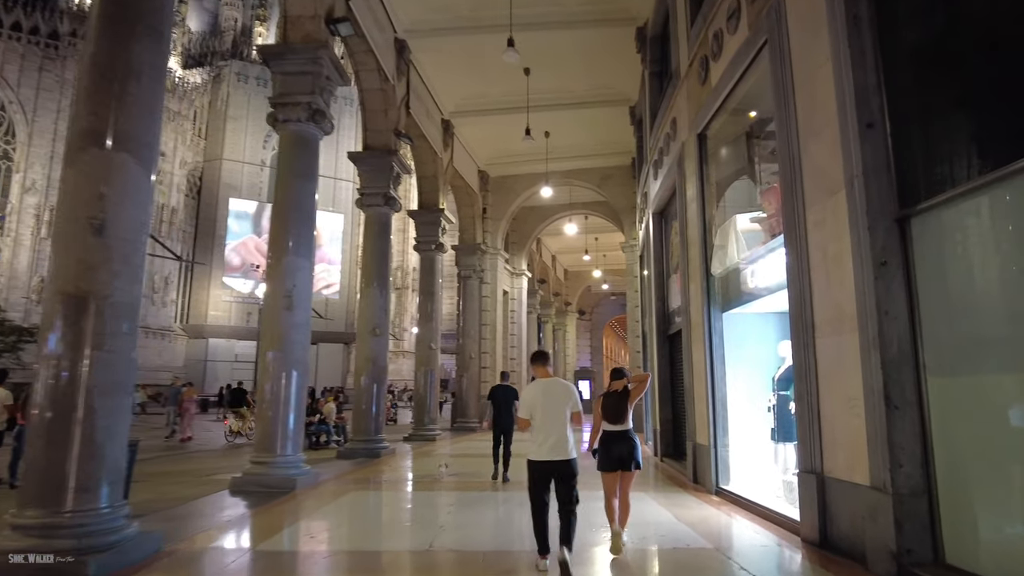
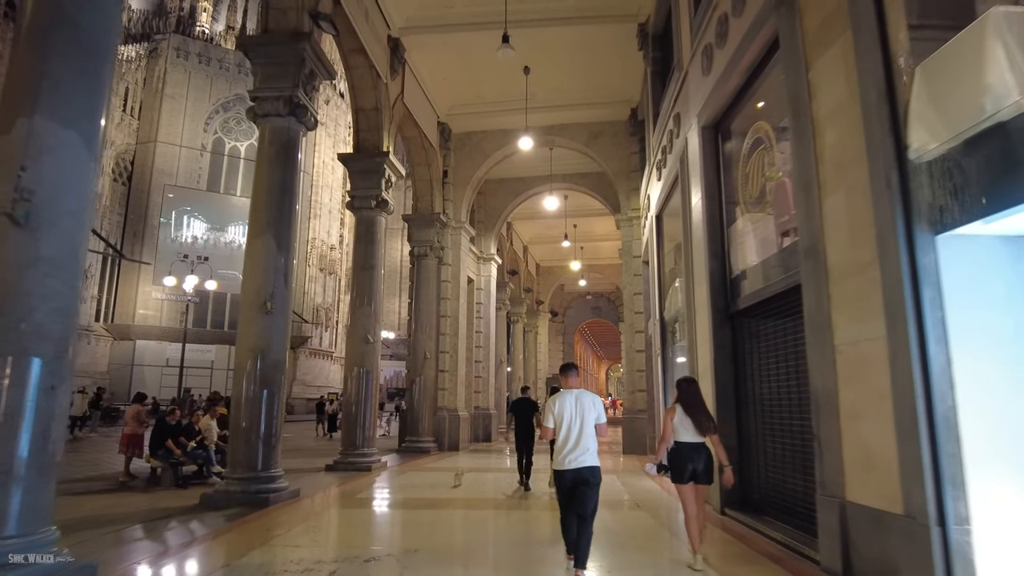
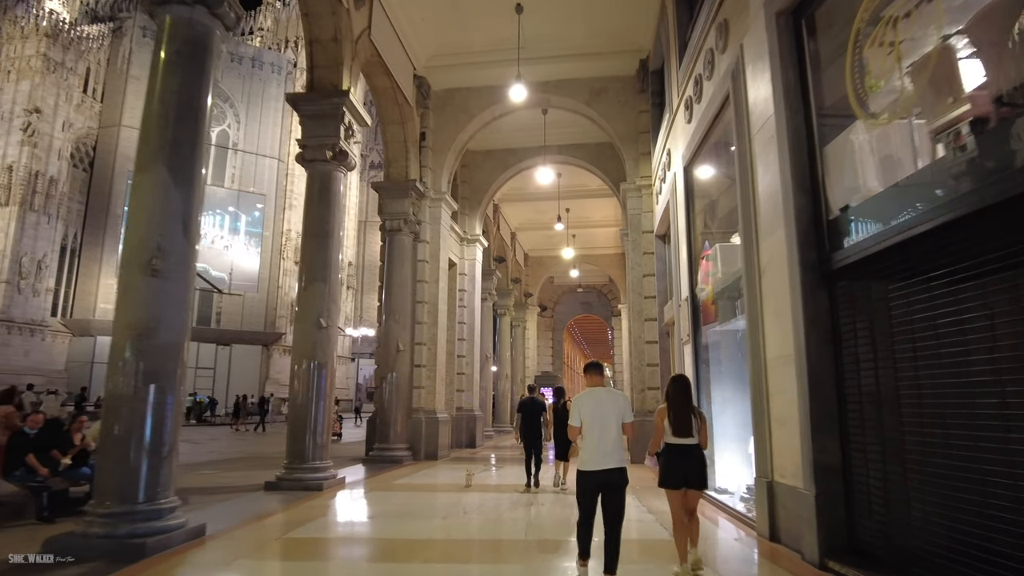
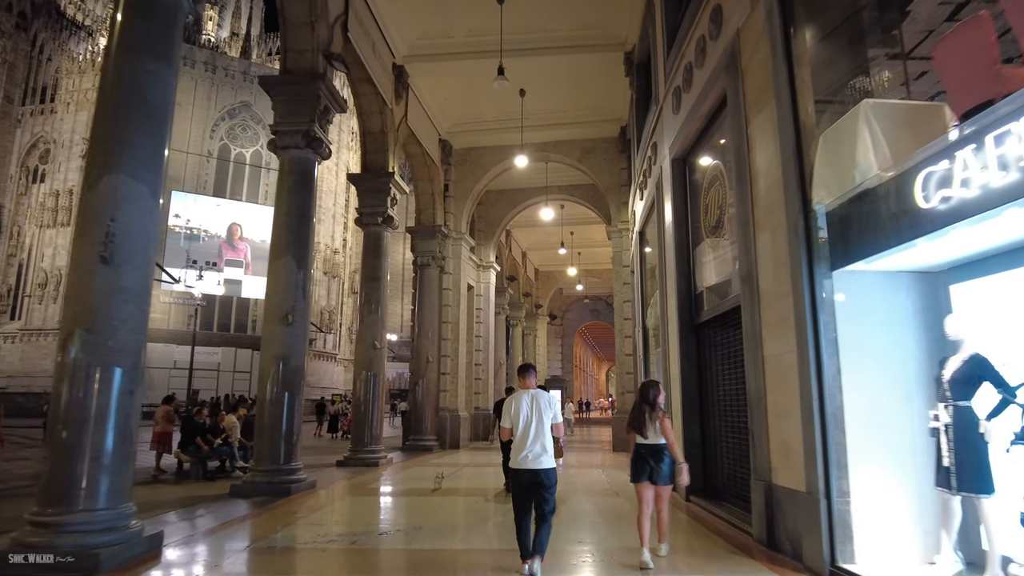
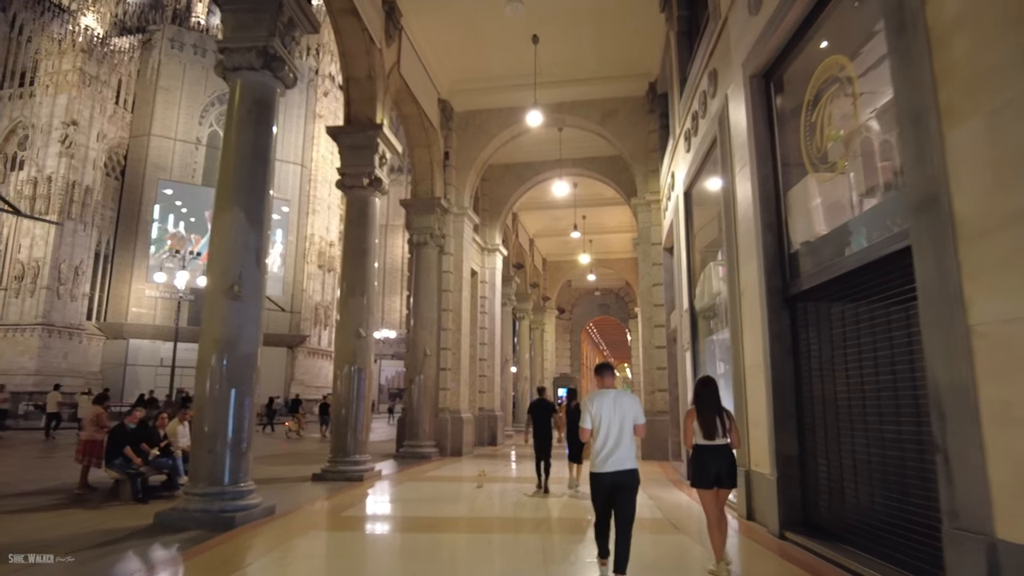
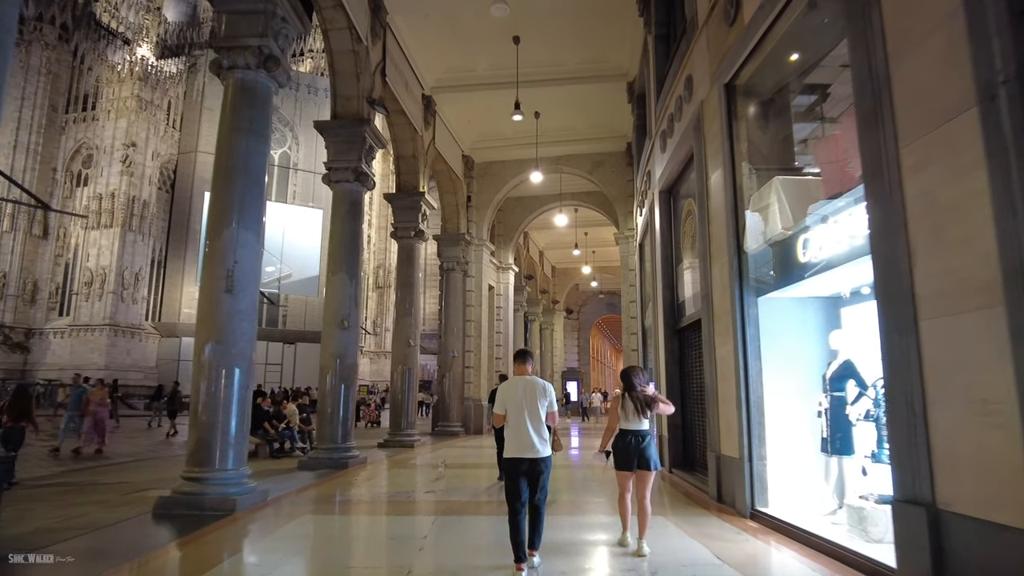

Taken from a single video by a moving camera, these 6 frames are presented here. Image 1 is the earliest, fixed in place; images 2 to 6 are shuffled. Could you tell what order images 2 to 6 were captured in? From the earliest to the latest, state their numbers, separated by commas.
6, 4, 2, 5, 3
